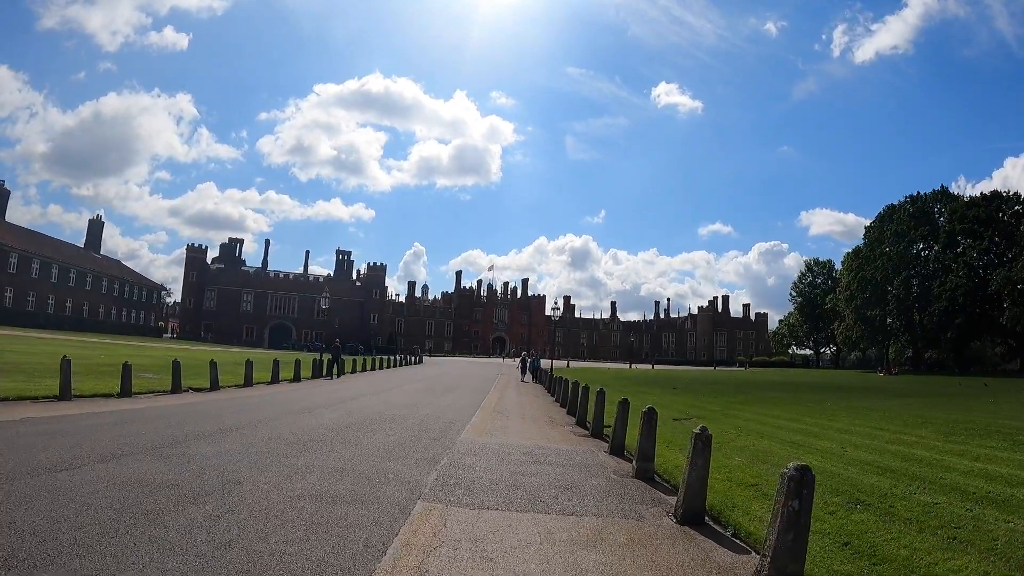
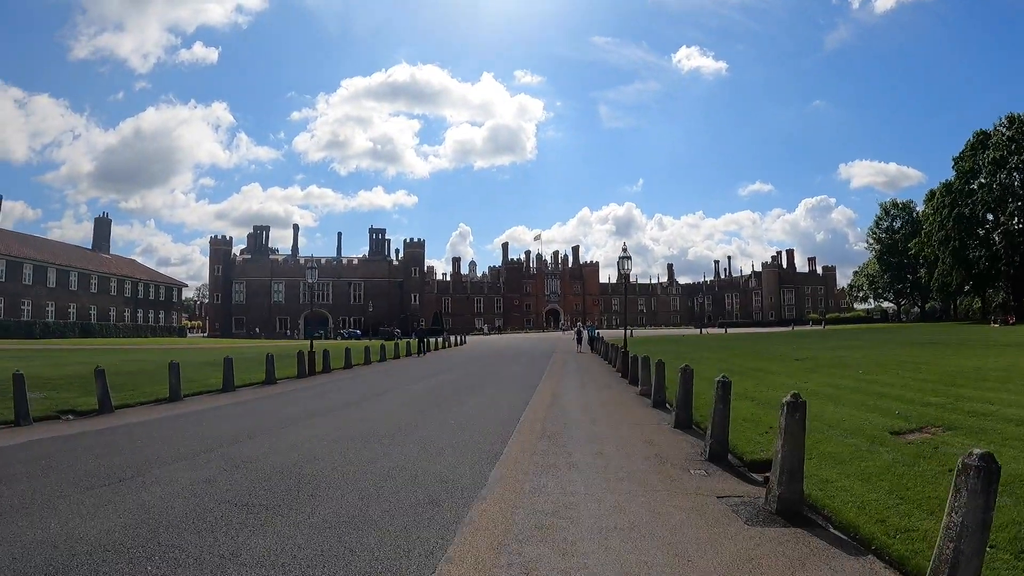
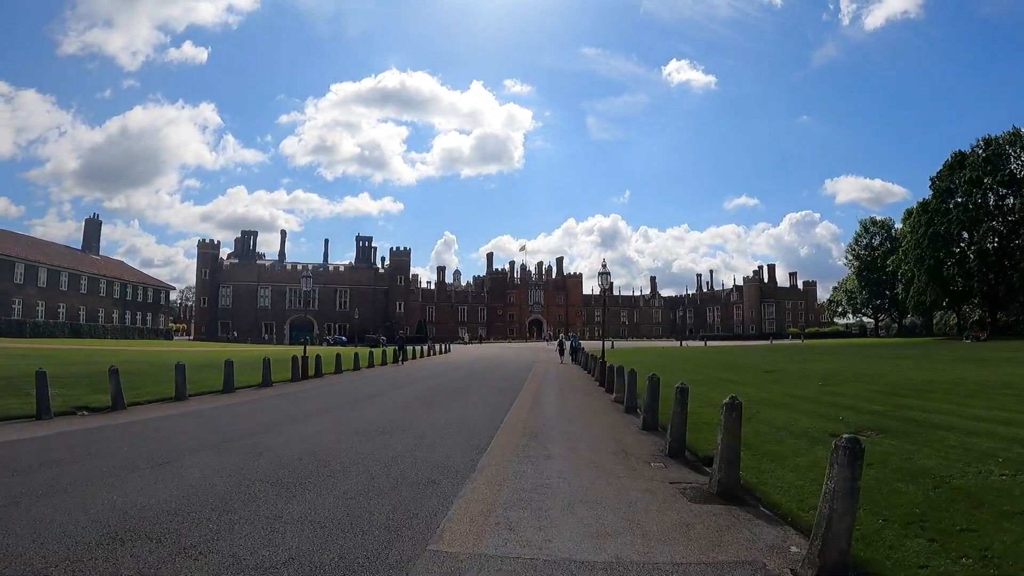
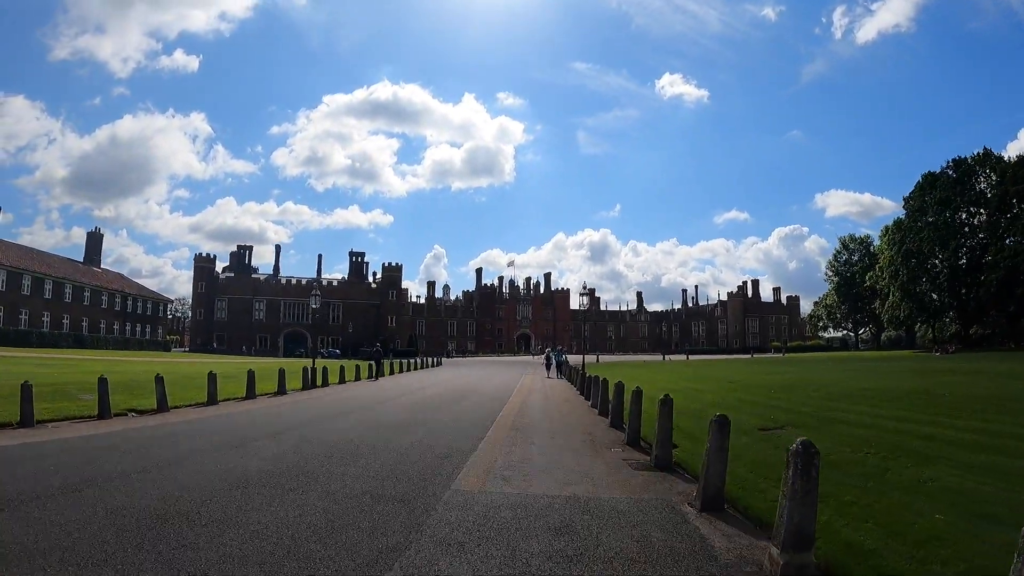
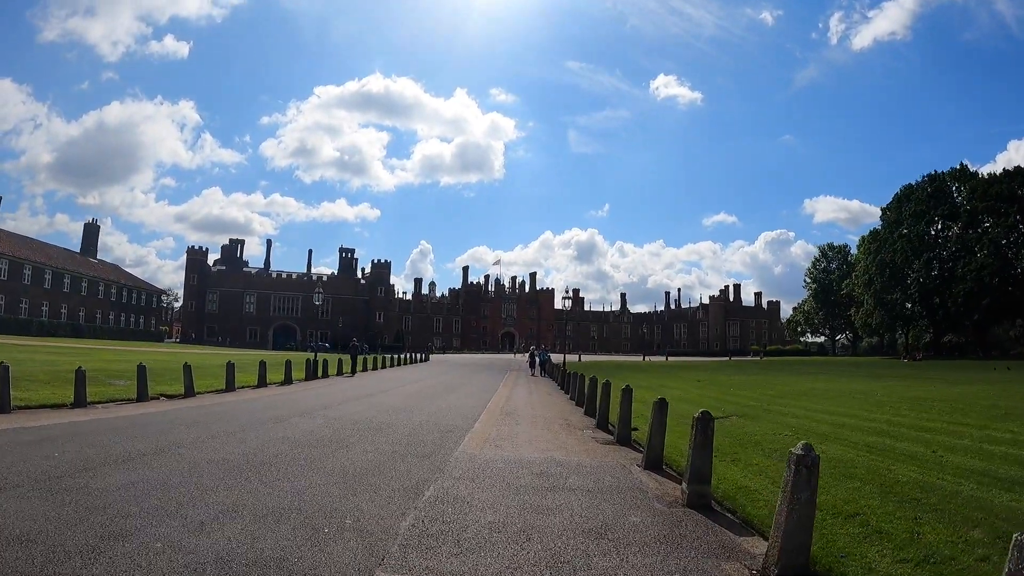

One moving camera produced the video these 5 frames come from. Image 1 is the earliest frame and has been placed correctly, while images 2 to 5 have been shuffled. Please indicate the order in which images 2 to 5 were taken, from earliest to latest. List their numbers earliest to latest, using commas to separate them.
5, 4, 3, 2
